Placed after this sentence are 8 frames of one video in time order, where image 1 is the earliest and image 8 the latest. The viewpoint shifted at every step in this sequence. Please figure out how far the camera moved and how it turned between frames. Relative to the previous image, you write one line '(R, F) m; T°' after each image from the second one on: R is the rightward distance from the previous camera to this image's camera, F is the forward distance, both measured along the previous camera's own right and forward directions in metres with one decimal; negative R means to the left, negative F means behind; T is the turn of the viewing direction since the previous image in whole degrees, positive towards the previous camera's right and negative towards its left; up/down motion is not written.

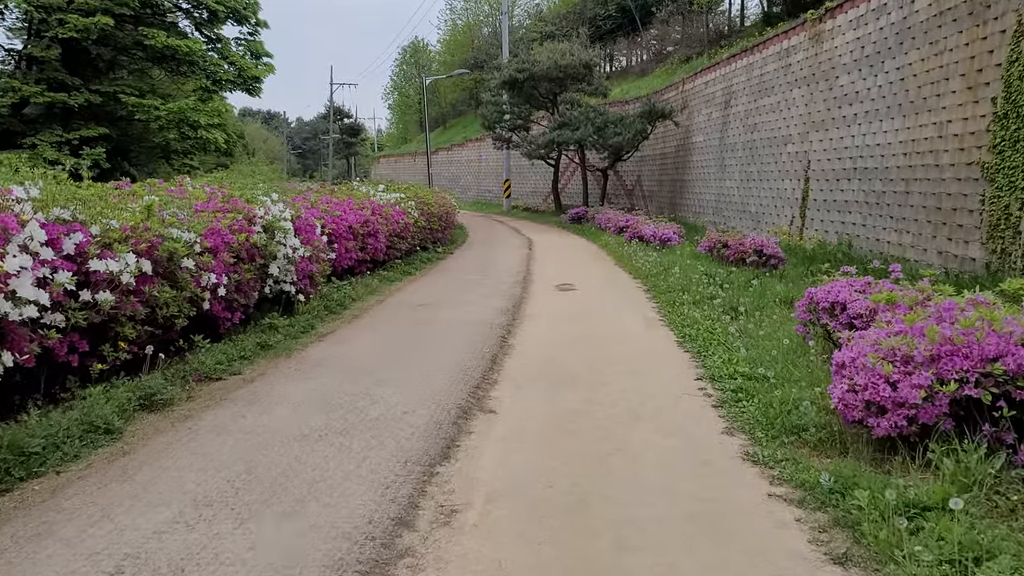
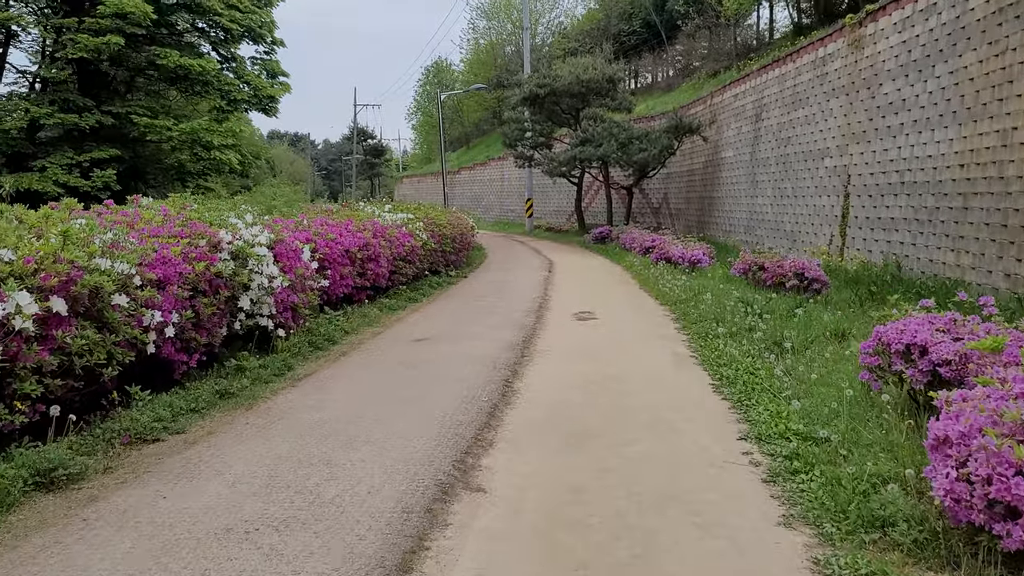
(+0.1, +0.8) m; -2°
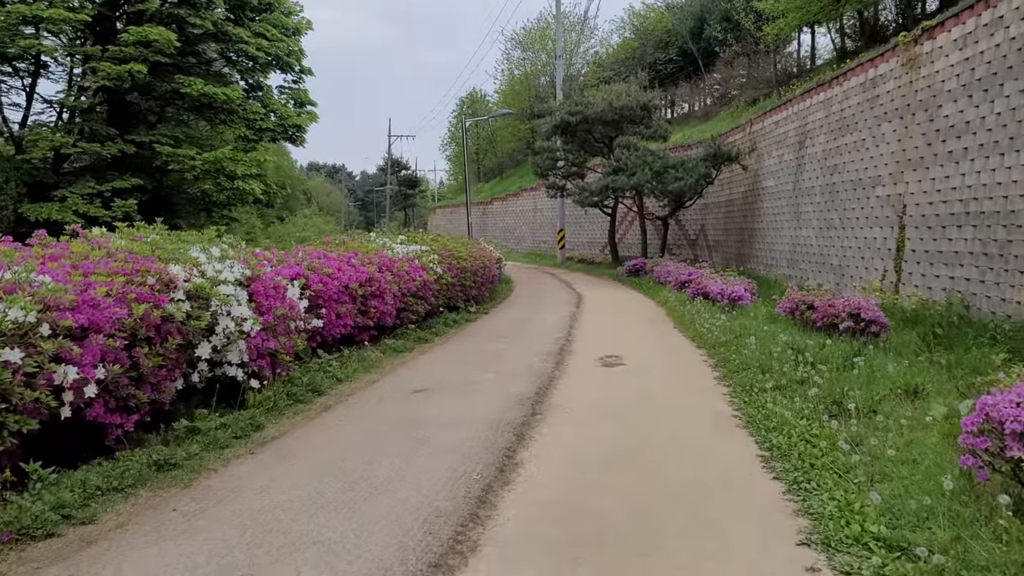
(+0.1, +0.8) m; -2°
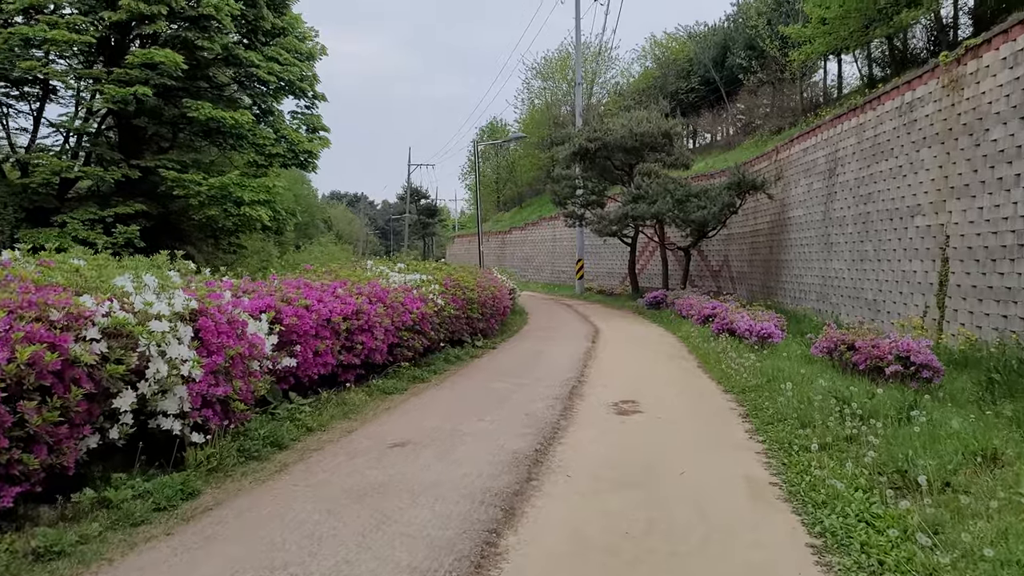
(+0.1, +0.8) m; -1°
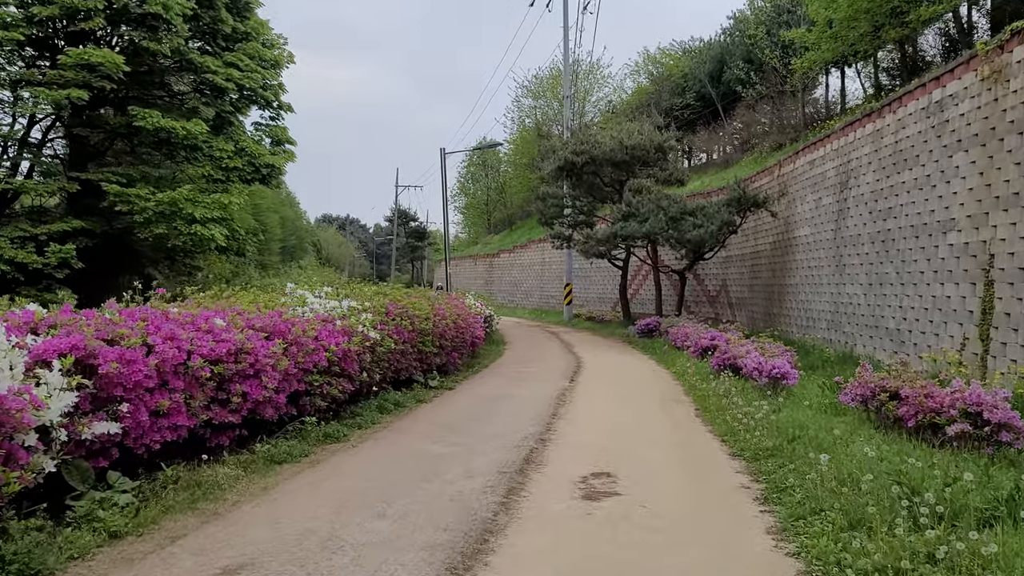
(+0.4, +1.6) m; 0°
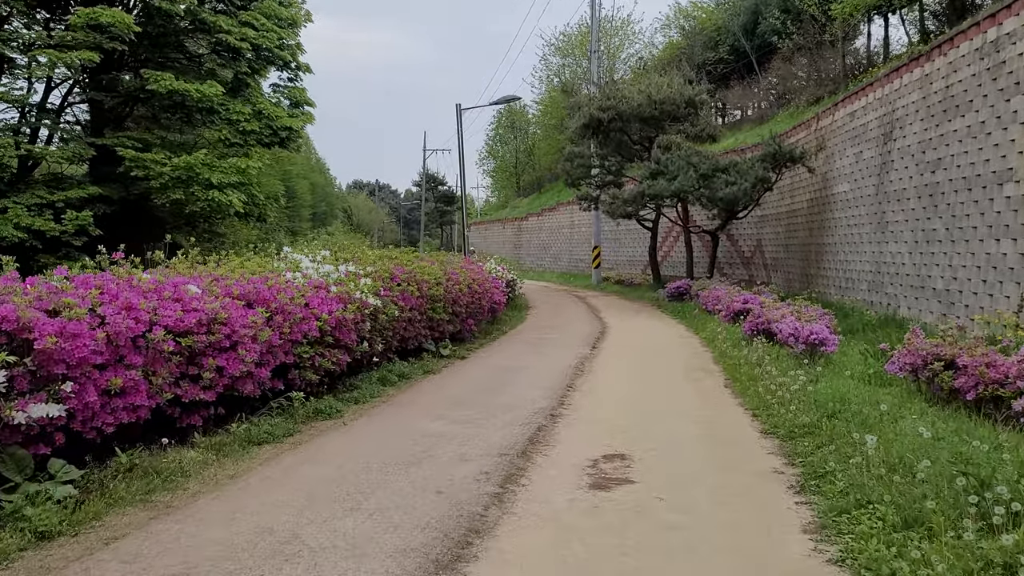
(+0.2, +0.5) m; -2°
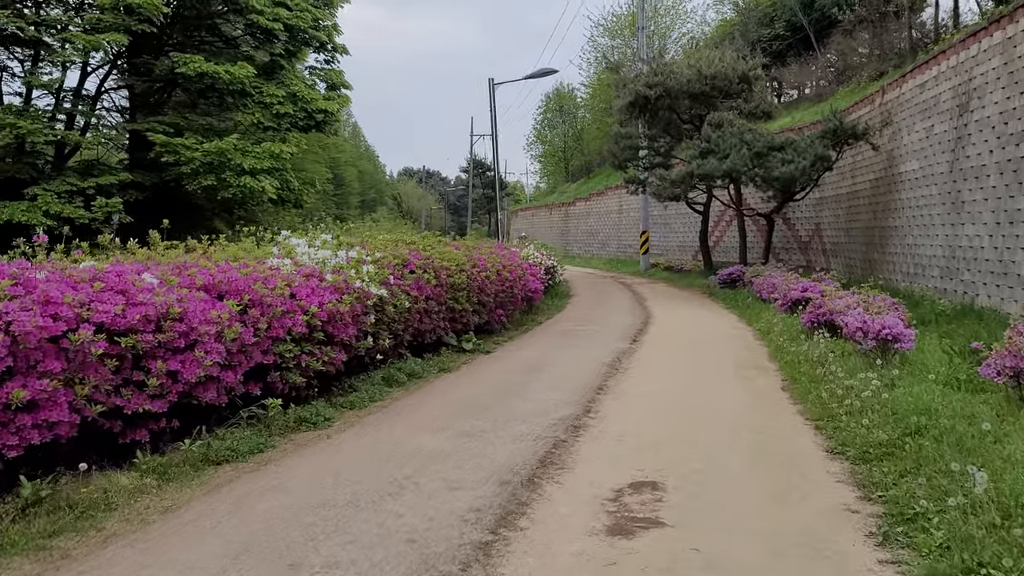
(+0.2, +0.8) m; -4°
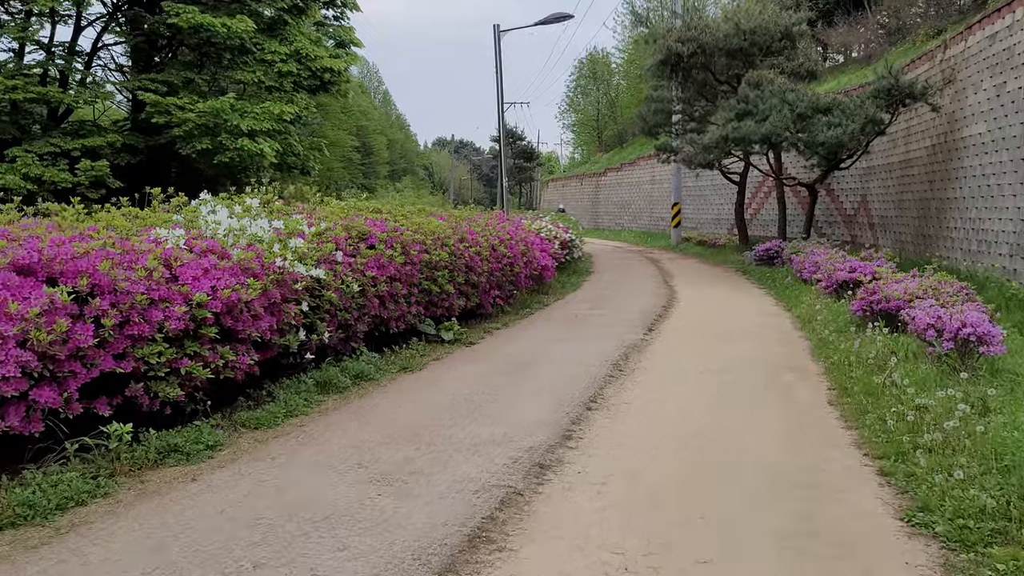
(+0.3, +1.2) m; -2°
